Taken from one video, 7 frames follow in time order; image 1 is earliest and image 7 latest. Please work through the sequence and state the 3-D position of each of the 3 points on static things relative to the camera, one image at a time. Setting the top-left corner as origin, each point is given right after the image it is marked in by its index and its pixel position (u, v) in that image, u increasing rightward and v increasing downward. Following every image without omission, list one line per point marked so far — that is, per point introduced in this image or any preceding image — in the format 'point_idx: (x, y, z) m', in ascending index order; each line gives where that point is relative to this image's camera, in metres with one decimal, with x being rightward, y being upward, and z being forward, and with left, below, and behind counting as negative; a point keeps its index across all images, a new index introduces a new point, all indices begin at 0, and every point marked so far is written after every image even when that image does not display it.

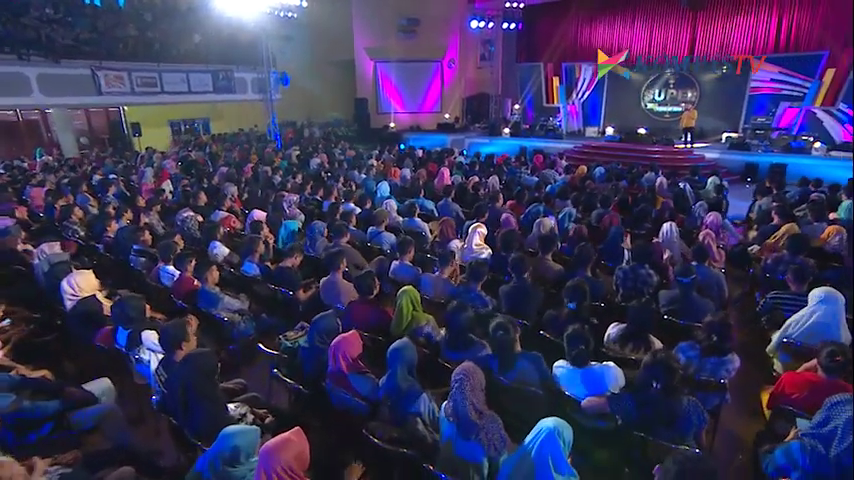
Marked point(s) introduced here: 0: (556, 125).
0: (+5.5, +4.8, +19.2) m
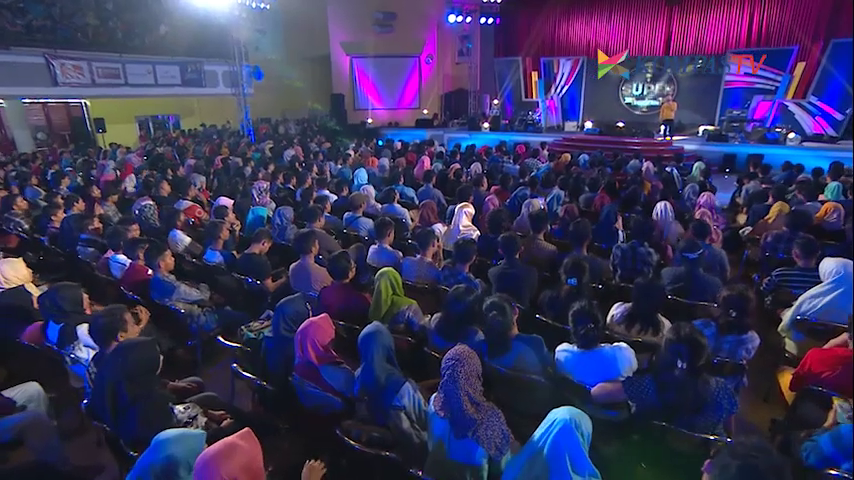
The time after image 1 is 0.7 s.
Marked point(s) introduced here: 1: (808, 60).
0: (+4.6, +5.0, +19.0) m
1: (+12.1, +5.7, +14.6) m
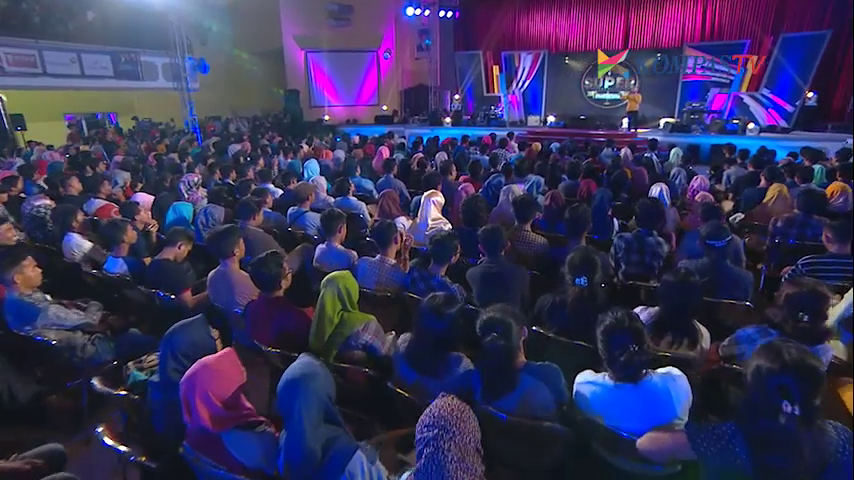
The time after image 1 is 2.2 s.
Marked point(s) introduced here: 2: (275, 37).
0: (+2.9, +5.2, +18.5) m
1: (+10.8, +6.1, +14.6) m
2: (-5.7, +7.9, +17.8) m
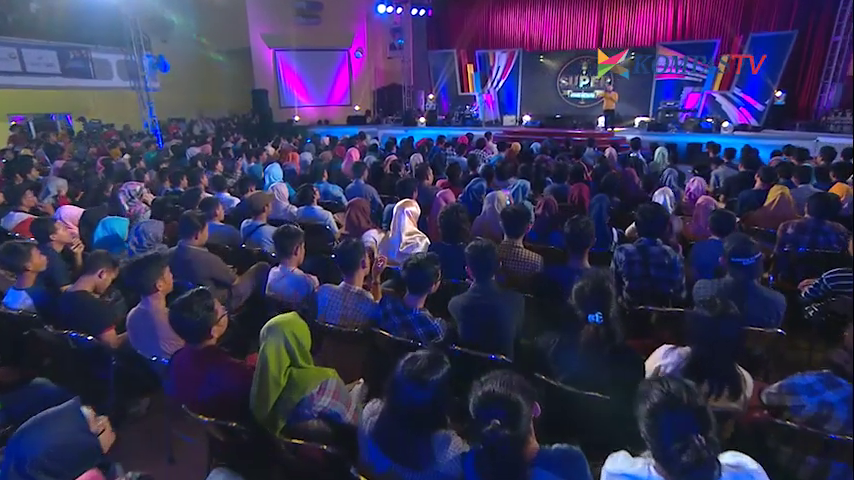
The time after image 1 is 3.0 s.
0: (+1.9, +5.1, +18.0) m
1: (+9.9, +6.1, +14.6) m
2: (-6.8, +7.6, +16.9) m
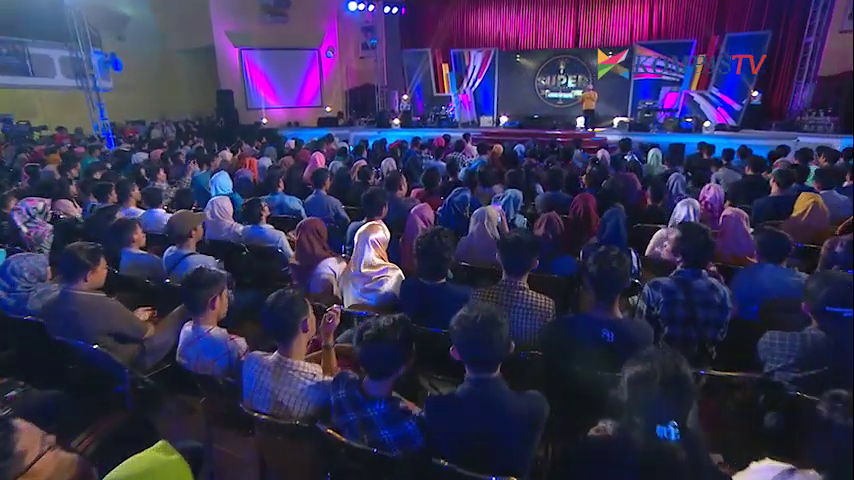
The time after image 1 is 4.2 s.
0: (+0.9, +4.8, +17.3) m
1: (+9.0, +6.0, +14.3) m
2: (-7.7, +7.3, +15.7) m
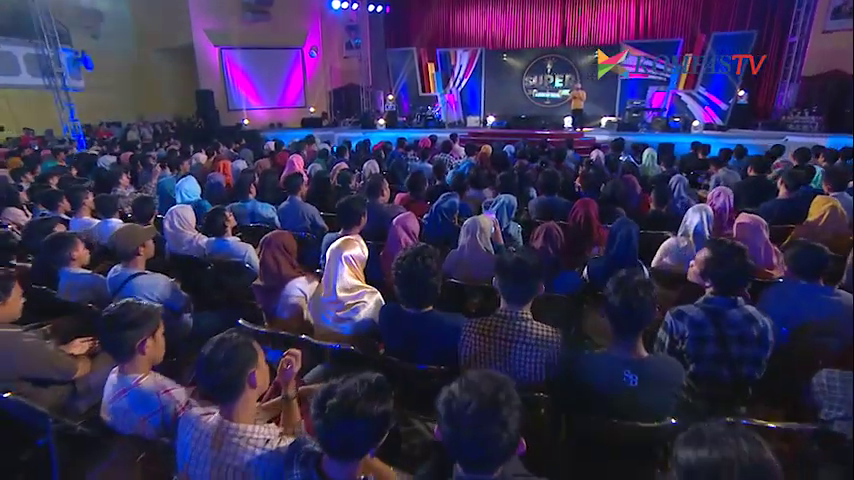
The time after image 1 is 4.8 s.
0: (+0.3, +4.7, +16.9) m
1: (+8.6, +6.0, +14.2) m
2: (-8.2, +7.1, +15.1) m
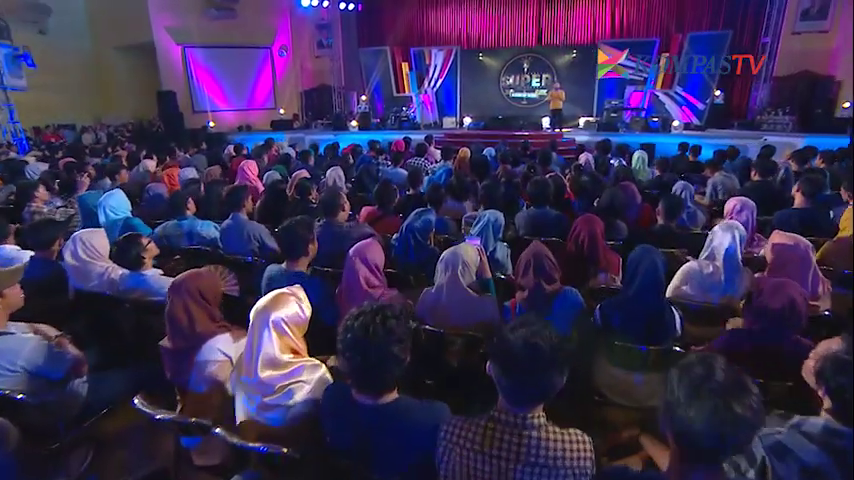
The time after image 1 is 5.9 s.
0: (-0.6, +4.5, +16.3) m
1: (+7.8, +5.9, +13.9) m
2: (-9.1, +6.7, +14.1) m
